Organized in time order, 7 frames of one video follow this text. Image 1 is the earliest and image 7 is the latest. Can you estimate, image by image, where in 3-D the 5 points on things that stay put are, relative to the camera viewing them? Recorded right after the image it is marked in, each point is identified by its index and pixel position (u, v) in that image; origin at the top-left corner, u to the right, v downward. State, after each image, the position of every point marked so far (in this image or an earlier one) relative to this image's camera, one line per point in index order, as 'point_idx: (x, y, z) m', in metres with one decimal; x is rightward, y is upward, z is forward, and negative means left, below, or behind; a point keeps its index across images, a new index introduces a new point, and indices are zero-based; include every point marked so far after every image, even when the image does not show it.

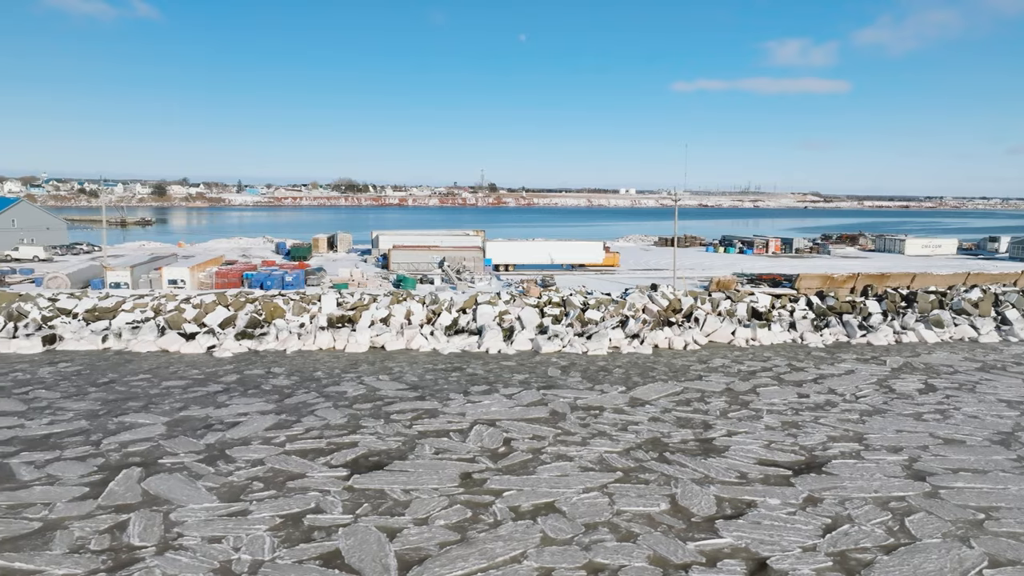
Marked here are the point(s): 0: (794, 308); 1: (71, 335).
0: (+5.4, -0.4, +15.8) m
1: (-7.1, -0.8, +13.5) m
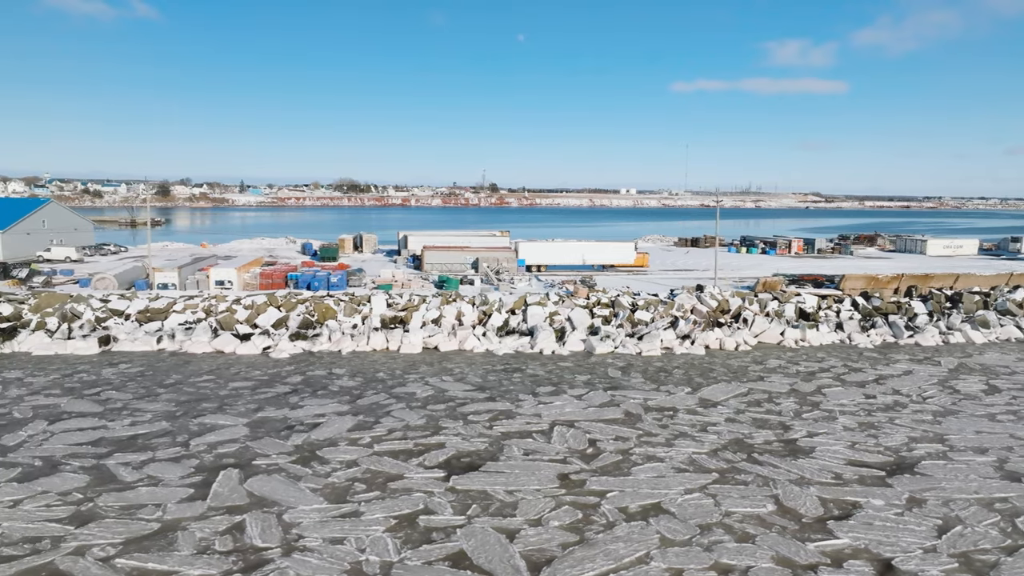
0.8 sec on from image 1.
0: (+6.2, -0.4, +15.8) m
1: (-6.2, -0.8, +13.5) m
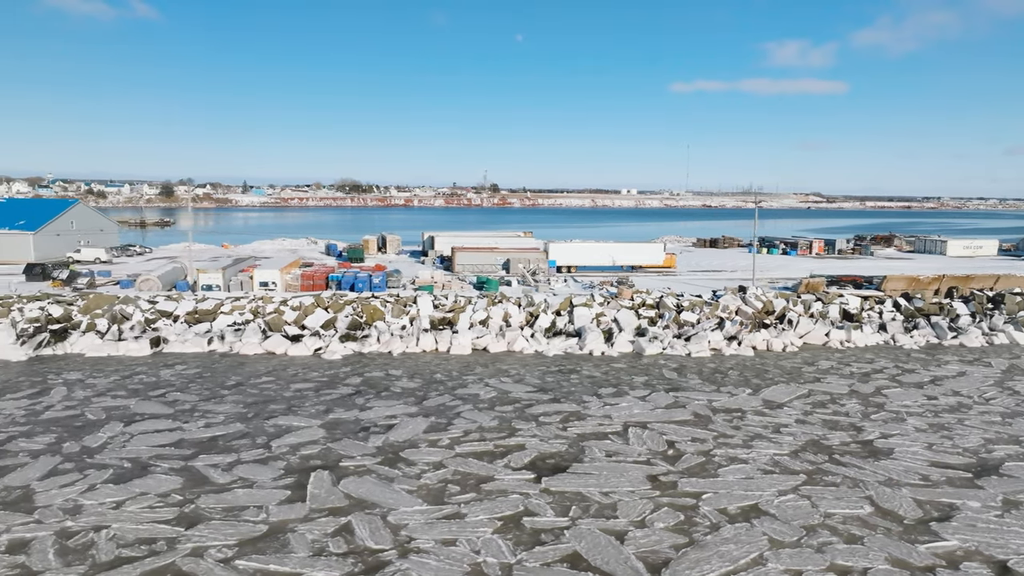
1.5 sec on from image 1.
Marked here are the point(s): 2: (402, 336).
0: (+7.0, -0.4, +15.8) m
1: (-5.4, -0.8, +13.5) m
2: (-1.8, -0.8, +13.8) m
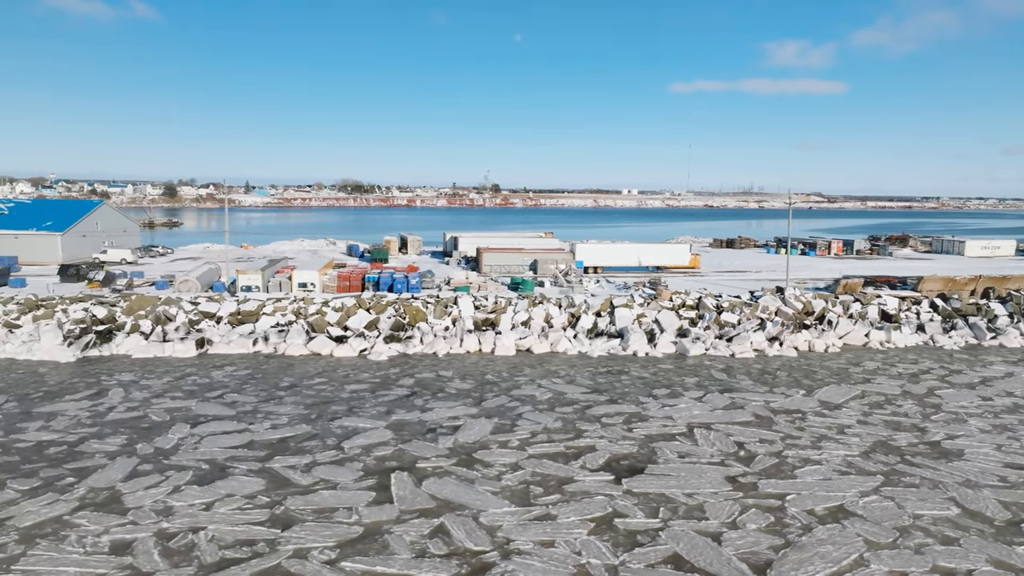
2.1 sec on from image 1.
0: (+7.8, -0.4, +15.9) m
1: (-4.7, -0.8, +13.5) m
2: (-1.1, -0.8, +13.8) m
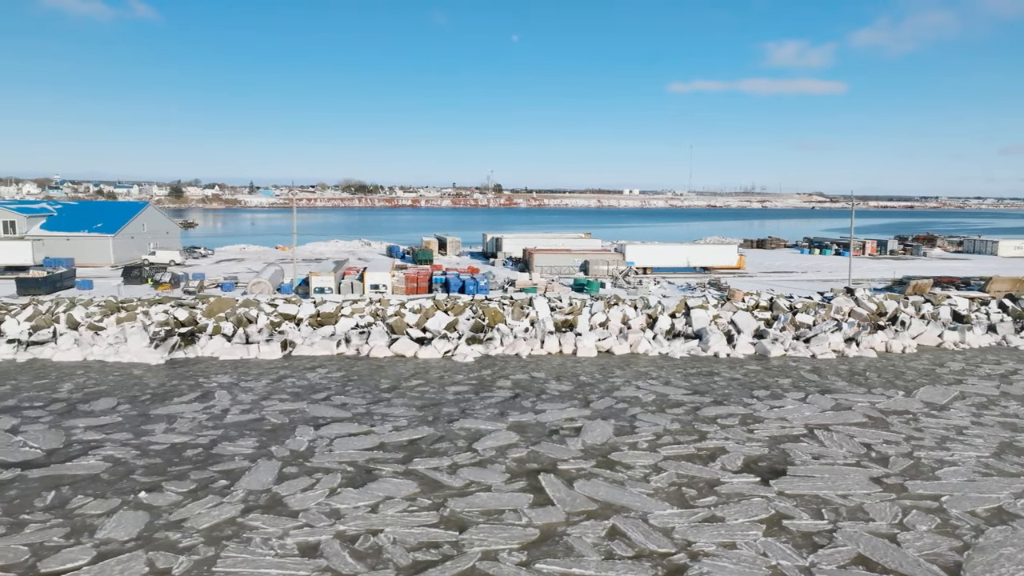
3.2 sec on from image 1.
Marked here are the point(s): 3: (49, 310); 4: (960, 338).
0: (+9.1, -0.4, +15.9) m
1: (-3.4, -0.8, +13.6) m
2: (+0.2, -0.8, +13.9) m
3: (-7.8, -0.4, +14.1) m
4: (+7.9, -0.9, +14.7) m
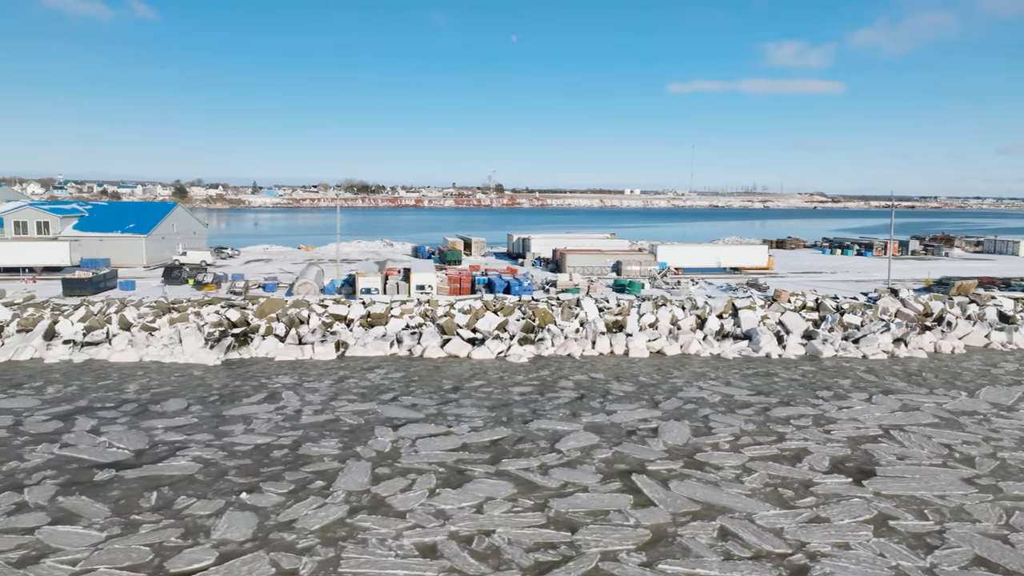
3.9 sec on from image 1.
0: (+9.9, -0.4, +15.9) m
1: (-2.5, -0.9, +13.6) m
2: (+1.1, -0.8, +13.9) m
3: (-6.9, -0.4, +14.1) m
4: (+8.8, -0.9, +14.7) m
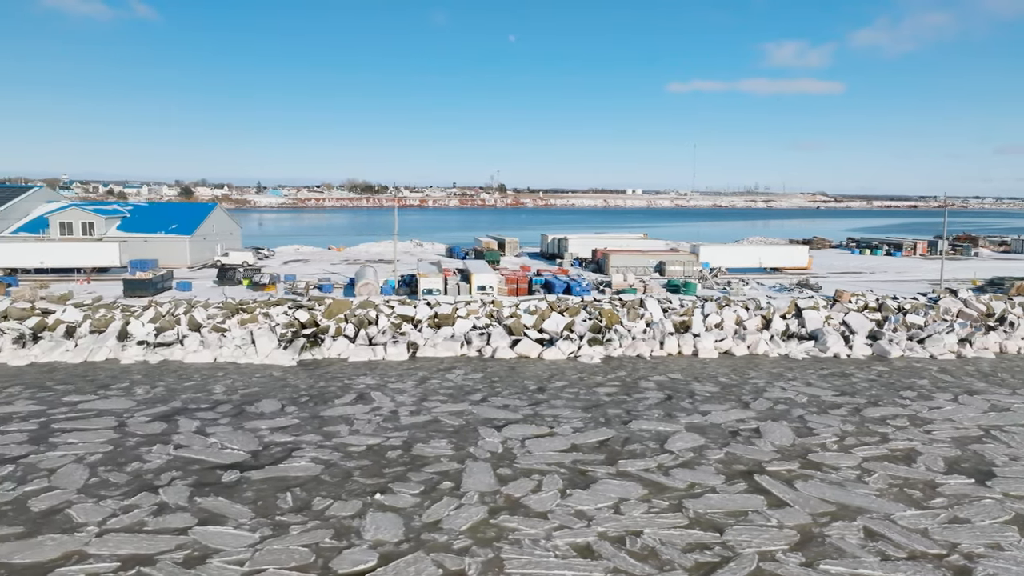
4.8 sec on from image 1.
0: (+11.1, -0.4, +15.9) m
1: (-1.4, -0.9, +13.6) m
2: (+2.2, -0.9, +13.9) m
3: (-5.8, -0.4, +14.1) m
4: (+9.9, -0.9, +14.7) m
